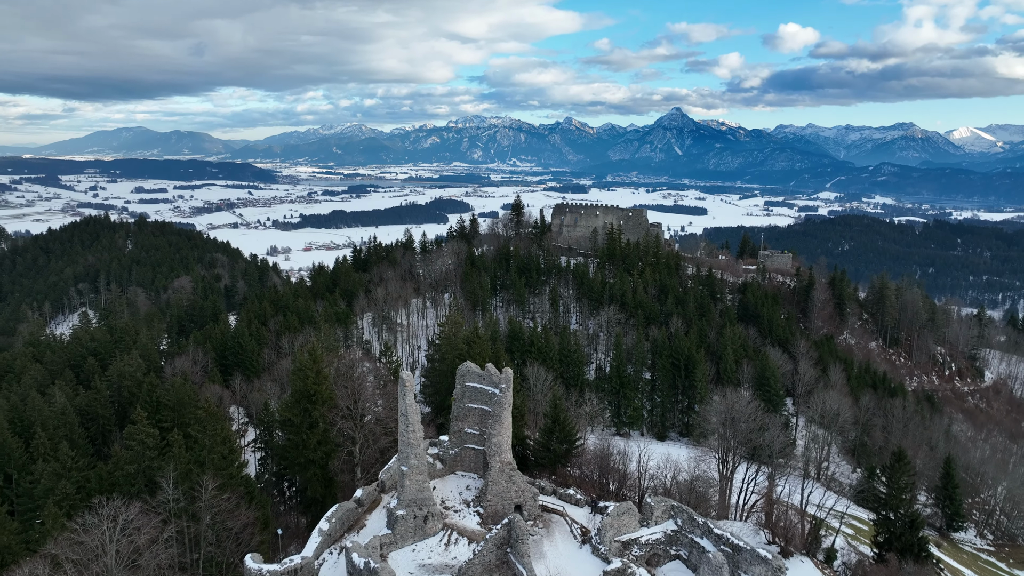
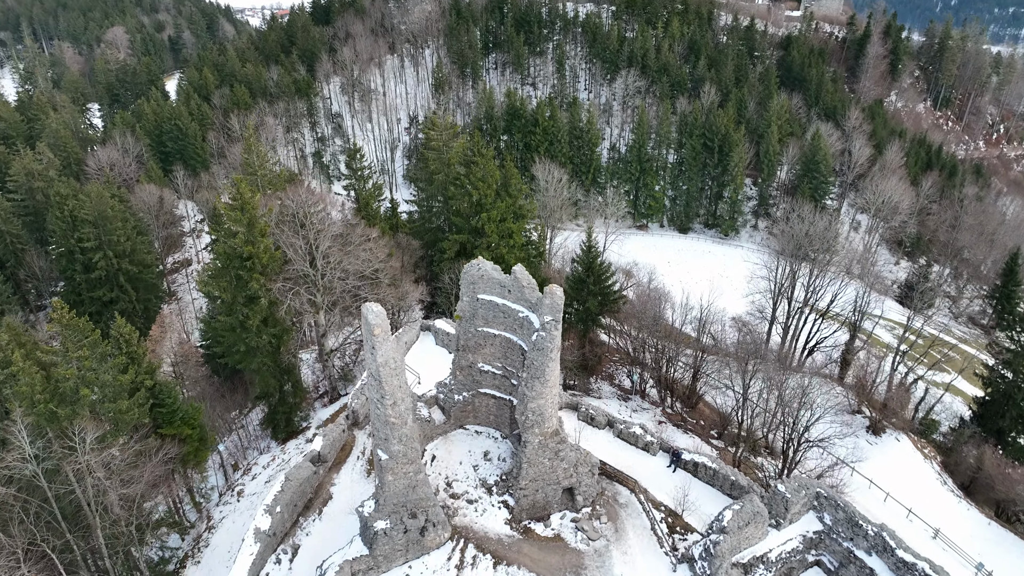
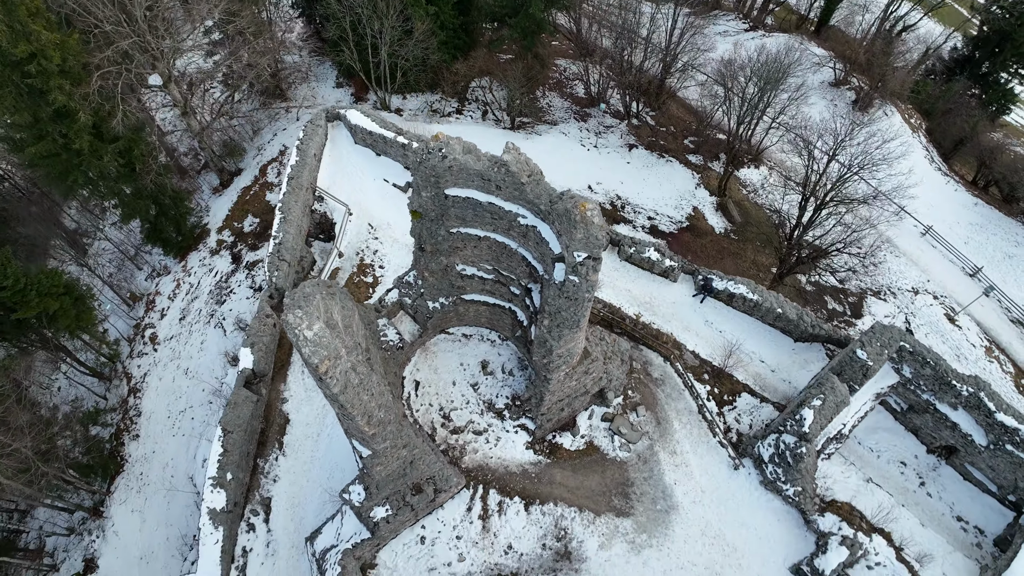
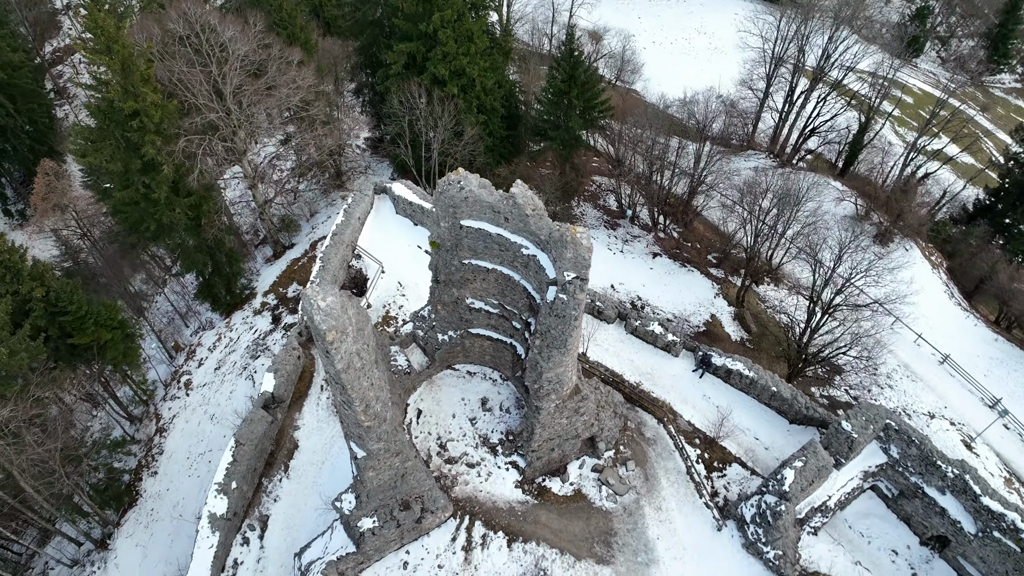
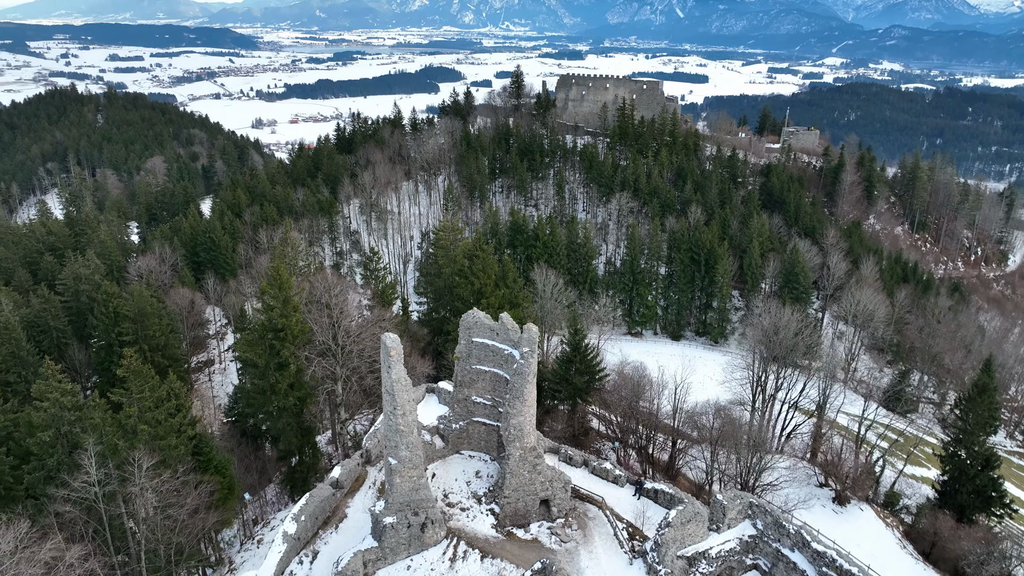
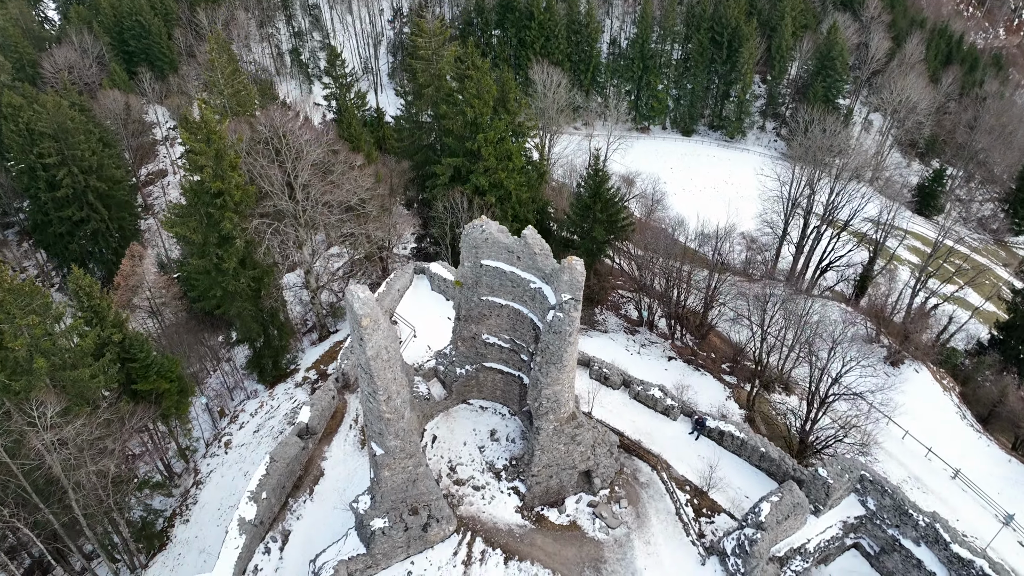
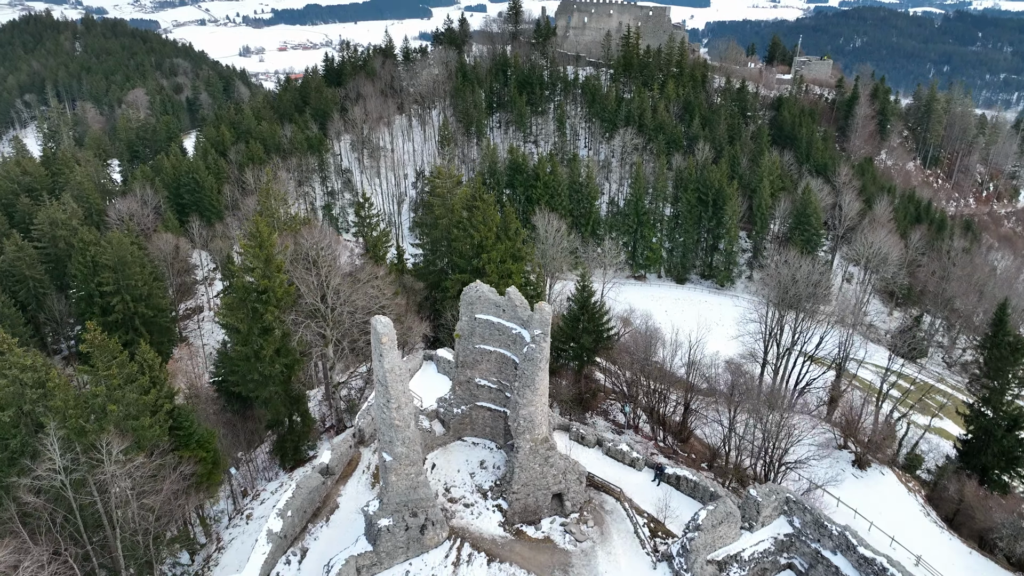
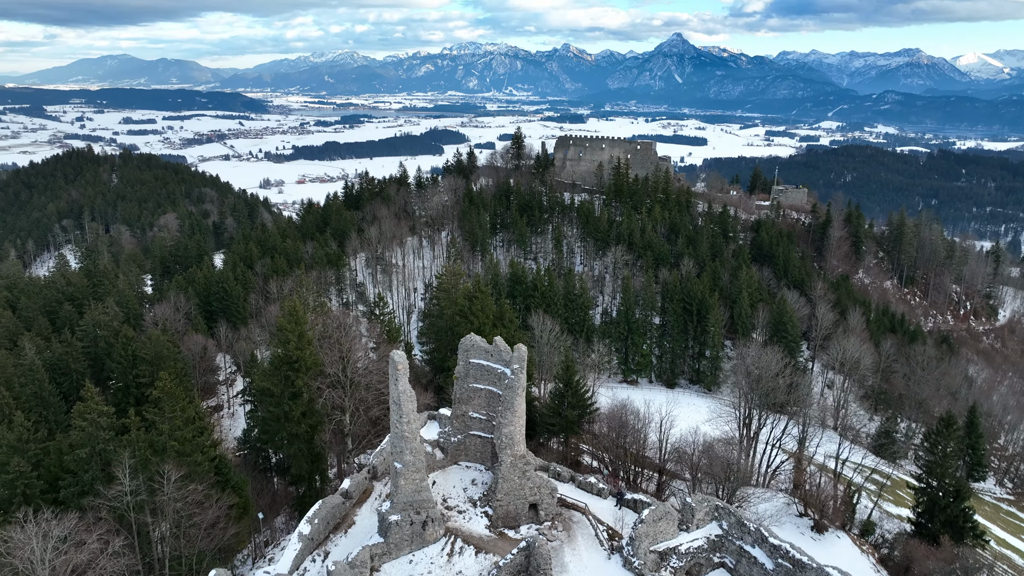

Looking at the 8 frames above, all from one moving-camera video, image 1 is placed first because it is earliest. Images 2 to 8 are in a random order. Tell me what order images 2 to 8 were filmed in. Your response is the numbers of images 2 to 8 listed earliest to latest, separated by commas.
8, 5, 7, 2, 6, 4, 3
